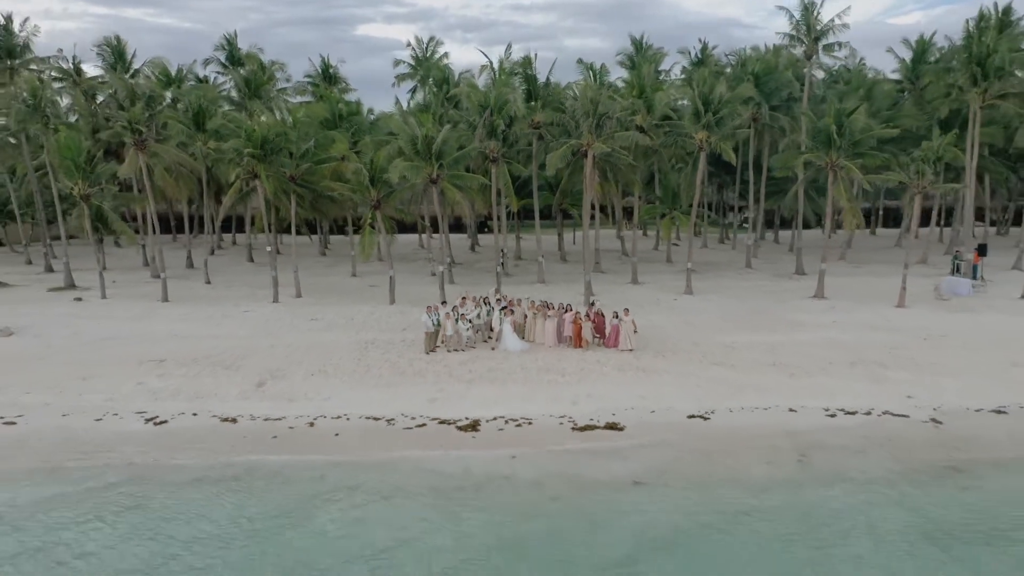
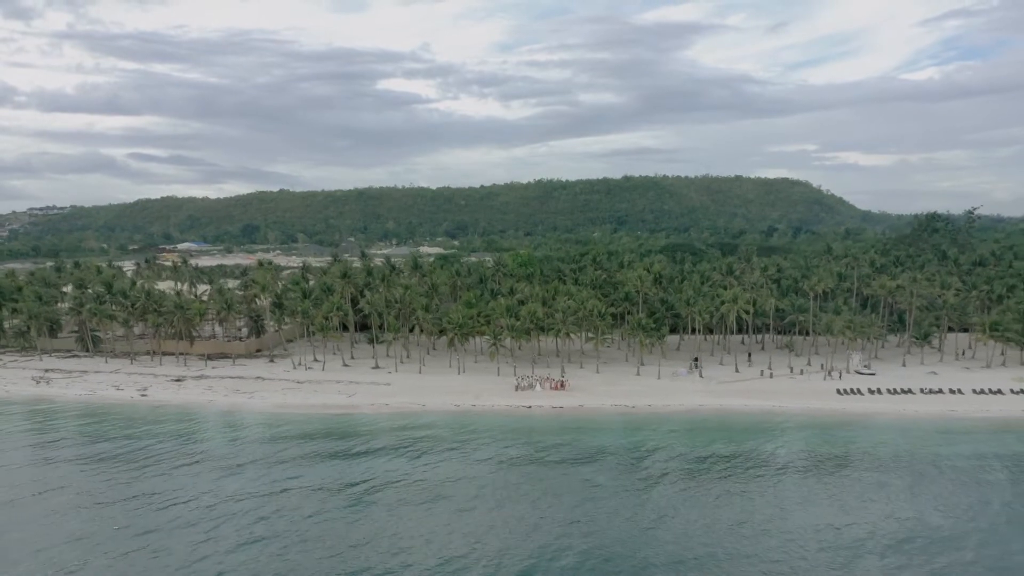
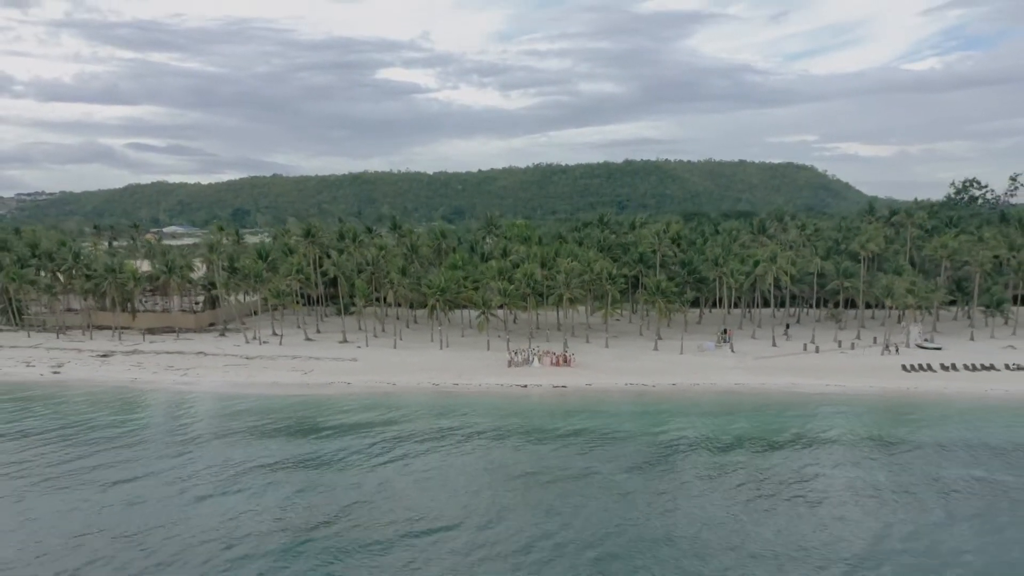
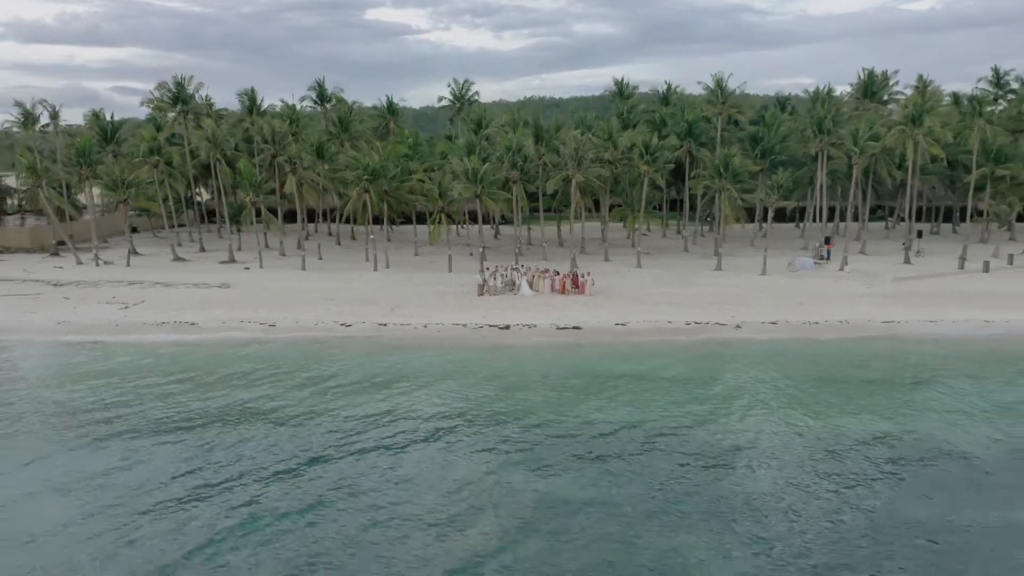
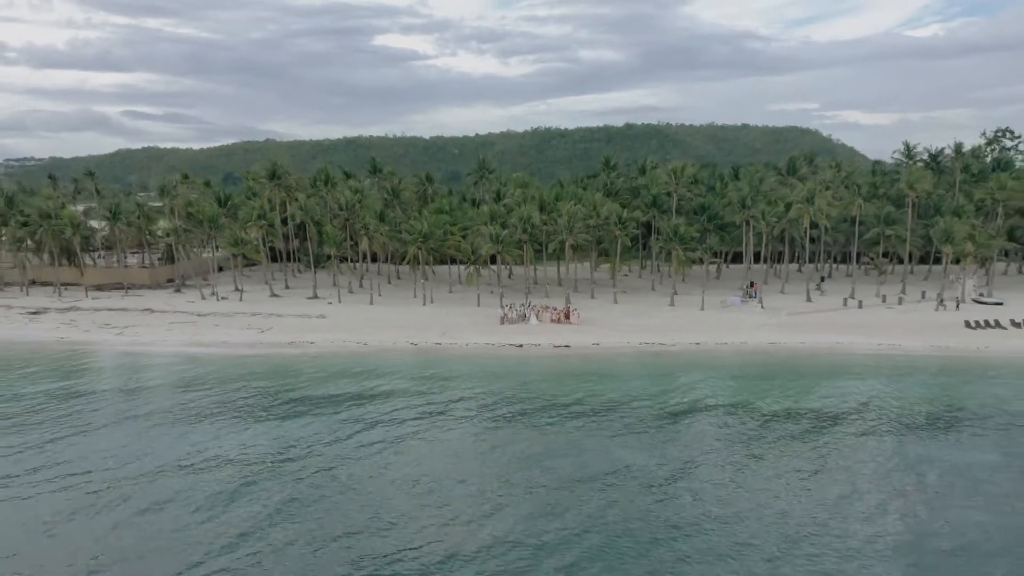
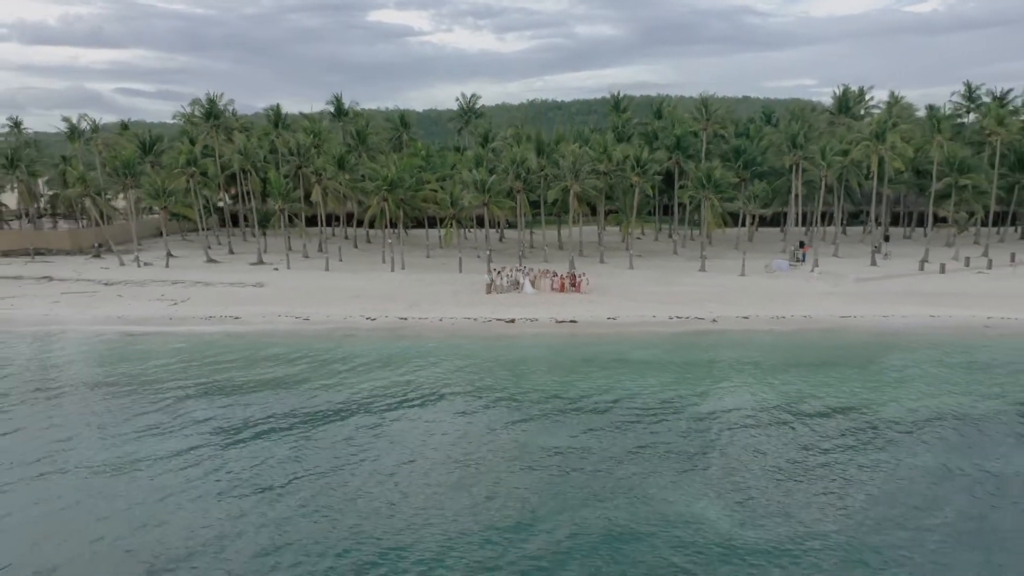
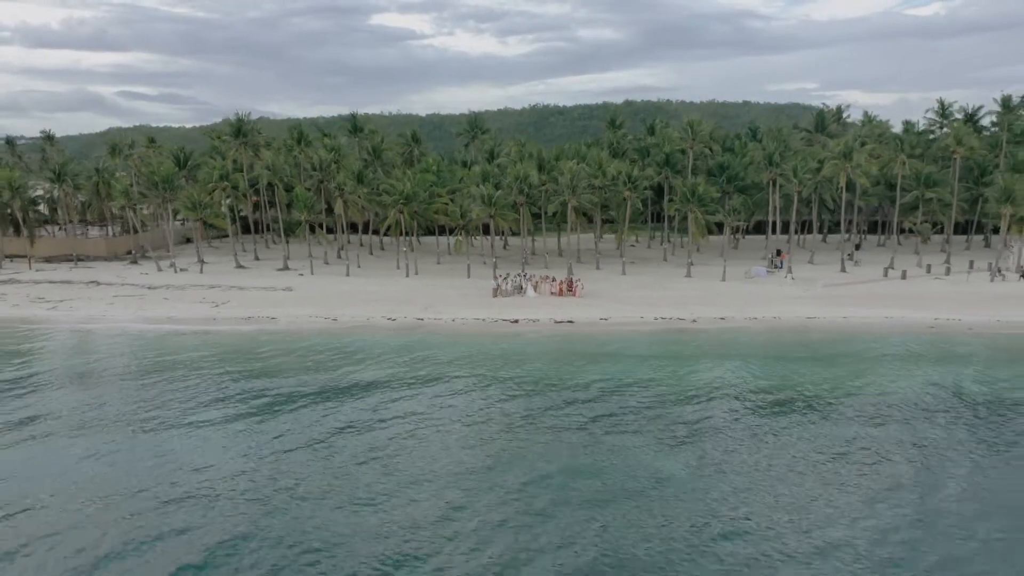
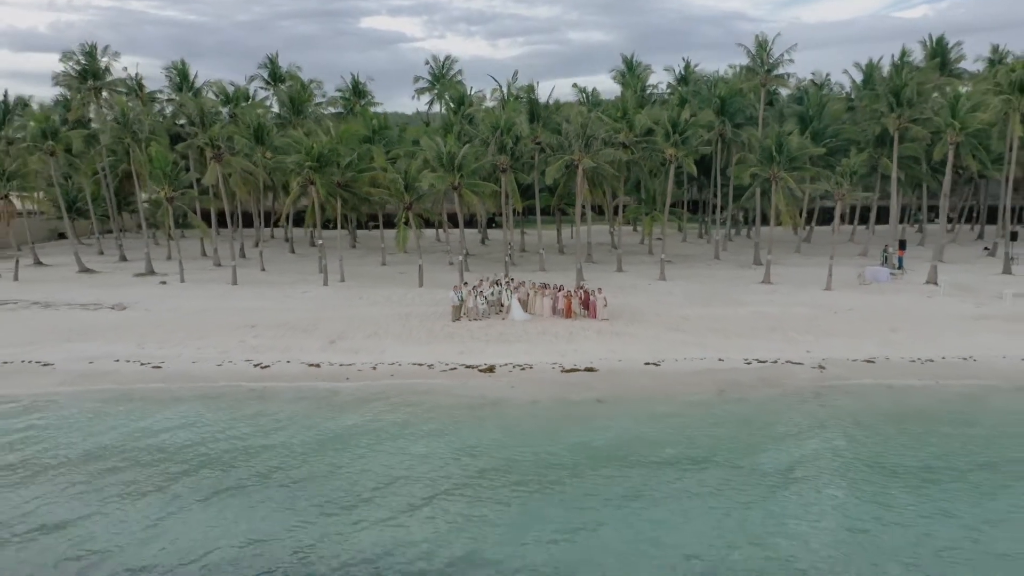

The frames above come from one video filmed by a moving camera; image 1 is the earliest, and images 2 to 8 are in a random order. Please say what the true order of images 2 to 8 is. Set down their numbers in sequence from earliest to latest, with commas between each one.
8, 4, 6, 7, 5, 3, 2
